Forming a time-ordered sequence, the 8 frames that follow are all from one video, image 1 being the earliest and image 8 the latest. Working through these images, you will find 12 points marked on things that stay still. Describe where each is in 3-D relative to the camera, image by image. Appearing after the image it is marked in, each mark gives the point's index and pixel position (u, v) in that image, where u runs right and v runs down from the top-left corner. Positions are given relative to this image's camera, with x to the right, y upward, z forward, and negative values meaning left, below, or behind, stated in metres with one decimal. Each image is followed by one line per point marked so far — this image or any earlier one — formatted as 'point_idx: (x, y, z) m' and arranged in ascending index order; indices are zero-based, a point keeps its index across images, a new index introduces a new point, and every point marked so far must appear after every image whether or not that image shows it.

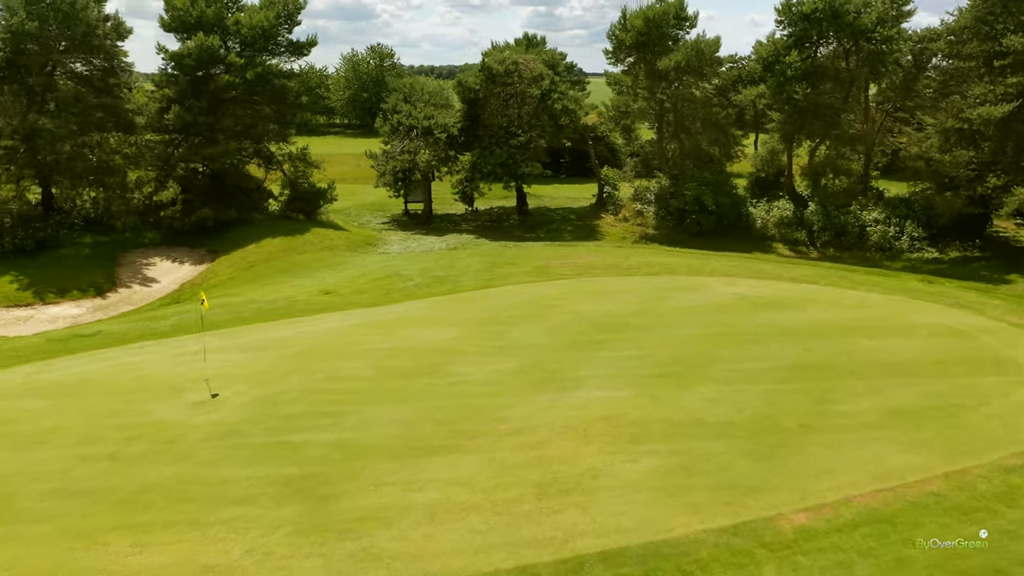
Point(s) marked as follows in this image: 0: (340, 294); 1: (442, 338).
0: (-4.2, -0.1, +19.6) m
1: (-1.3, -1.0, +15.7) m
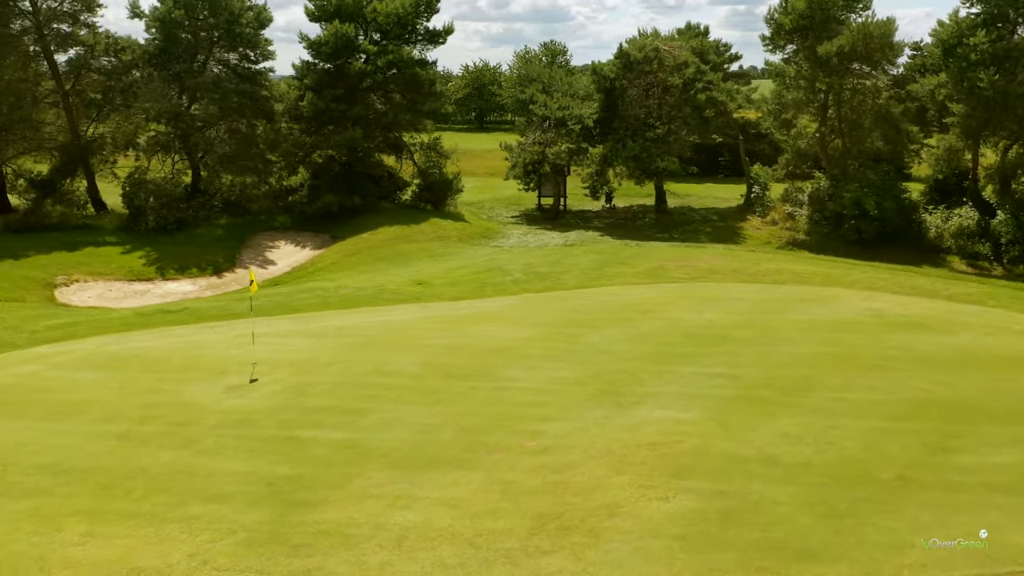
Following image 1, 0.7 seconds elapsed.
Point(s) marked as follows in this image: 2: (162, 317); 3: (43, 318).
0: (-1.9, +0.1, +18.8) m
1: (0.0, -0.9, +14.4) m
2: (-6.9, -0.6, +16.2) m
3: (-9.2, -0.6, +16.1) m
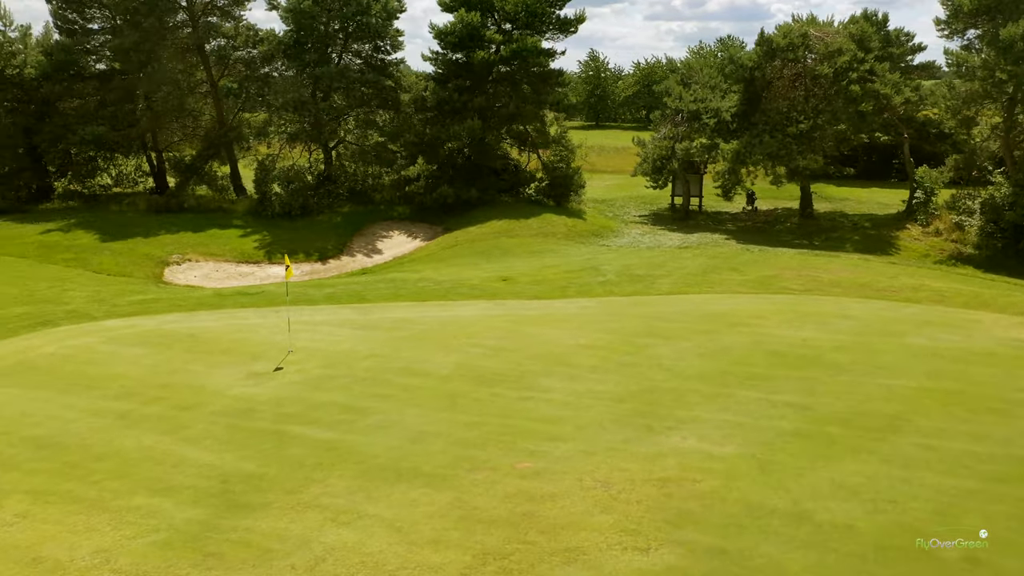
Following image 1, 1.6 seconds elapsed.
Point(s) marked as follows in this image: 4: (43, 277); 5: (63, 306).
0: (+0.1, +0.1, +17.8) m
1: (+0.9, -0.9, +13.1) m
2: (-5.4, -0.2, +16.4) m
3: (-7.7, -0.1, +16.7) m
4: (-10.3, +0.2, +18.0) m
5: (-8.5, -0.3, +15.4) m
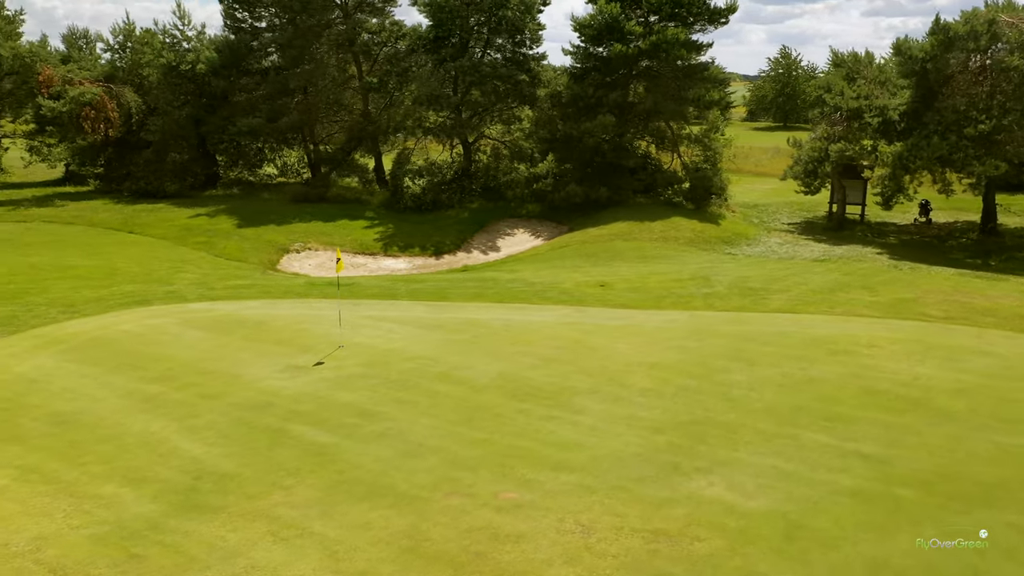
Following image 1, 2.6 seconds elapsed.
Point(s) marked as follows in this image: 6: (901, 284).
0: (+2.0, 0.0, +16.6) m
1: (+1.7, -1.1, +11.8) m
2: (-3.7, 0.0, +16.4) m
3: (-5.8, +0.2, +17.3) m
4: (-8.1, +0.7, +19.1) m
5: (-6.8, 0.0, +16.2) m
6: (+8.0, +0.1, +16.7) m
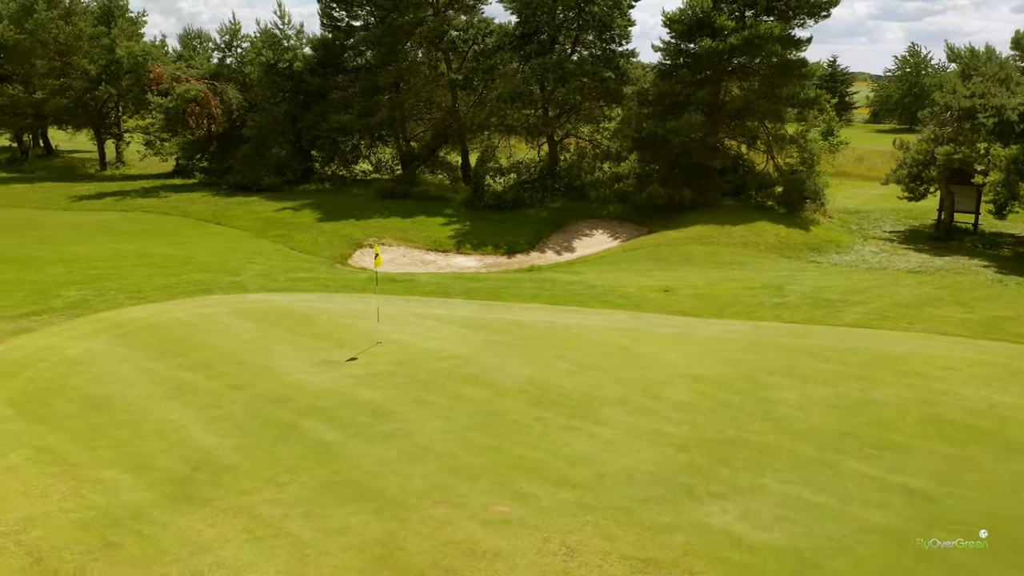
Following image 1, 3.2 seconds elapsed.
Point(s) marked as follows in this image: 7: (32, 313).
0: (+3.2, -0.1, +15.8) m
1: (+2.2, -1.1, +11.2) m
2: (-2.5, +0.1, +16.4) m
3: (-4.5, +0.4, +17.5) m
4: (-6.4, +0.9, +19.7) m
5: (-5.7, +0.2, +16.6) m
6: (+9.1, -0.2, +15.1) m
7: (-8.0, -0.4, +13.5) m
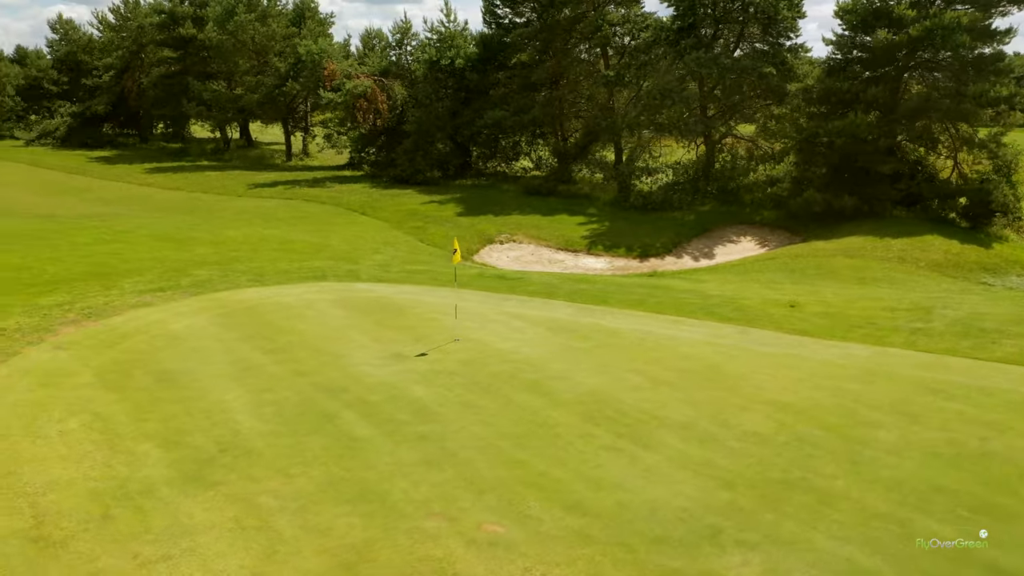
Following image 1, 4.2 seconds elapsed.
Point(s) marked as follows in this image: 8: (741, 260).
0: (+5.1, -0.4, +14.3) m
1: (+3.0, -1.3, +10.0) m
2: (-0.3, +0.1, +16.2) m
3: (-2.0, +0.5, +17.7) m
4: (-3.4, +1.2, +20.2) m
5: (-3.3, +0.5, +17.1) m
6: (+10.7, -0.9, +12.3) m
7: (-6.3, 0.0, +14.6) m
8: (+5.4, +0.7, +18.9) m
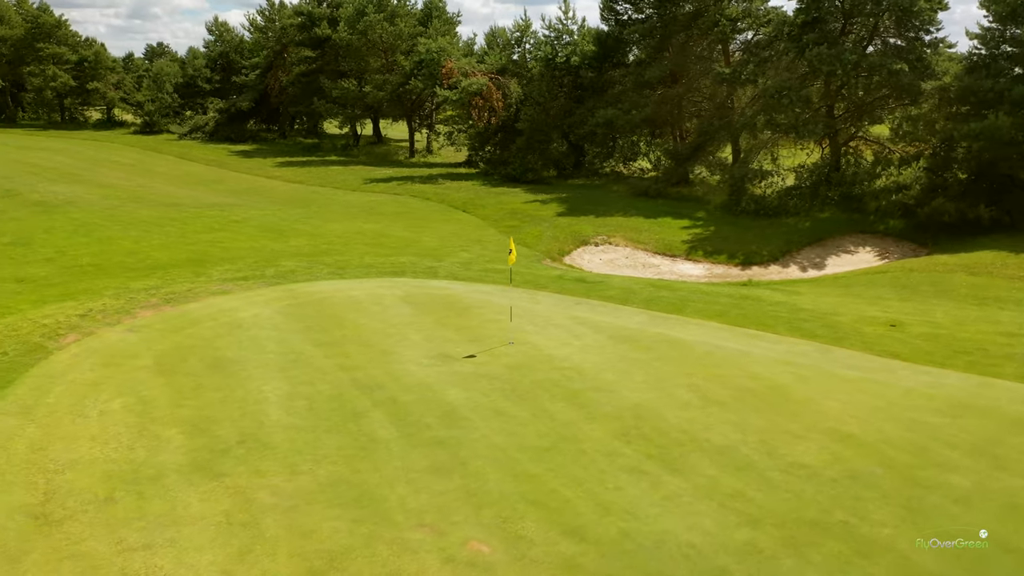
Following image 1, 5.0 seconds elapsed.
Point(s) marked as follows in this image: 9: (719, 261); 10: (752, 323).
0: (+6.2, -0.7, +12.9) m
1: (+3.4, -1.5, +9.0) m
2: (+1.2, +0.1, +15.7) m
3: (-0.2, +0.5, +17.4) m
4: (-1.1, +1.3, +20.2) m
5: (-1.6, +0.5, +17.0) m
6: (+11.3, -1.4, +10.0) m
7: (-5.0, +0.2, +15.1) m
8: (+7.3, +0.3, +17.4) m
9: (+5.1, +0.7, +19.9) m
10: (+3.8, -0.6, +13.2) m
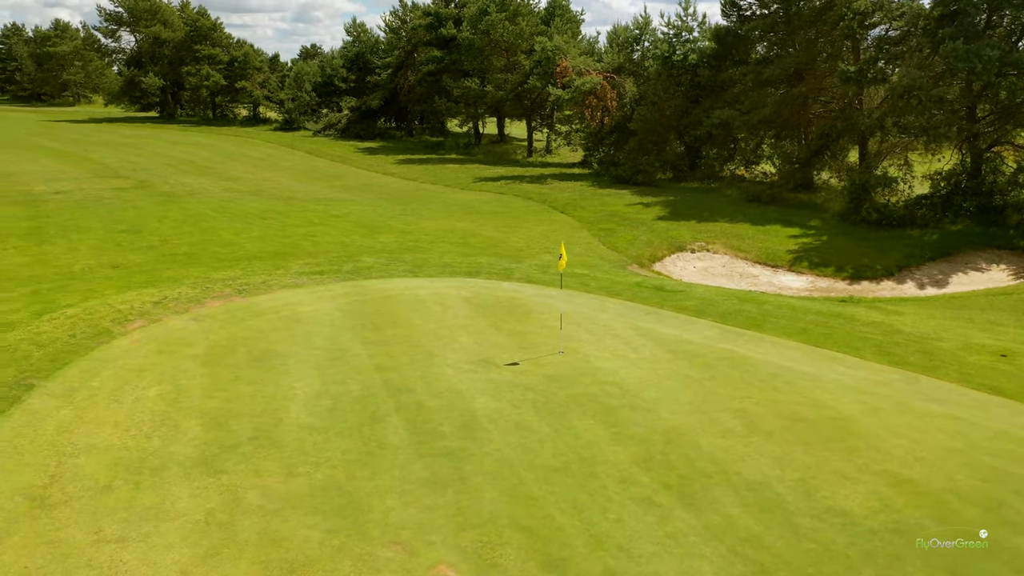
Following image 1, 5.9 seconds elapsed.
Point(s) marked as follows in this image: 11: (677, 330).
0: (+7.0, -1.0, +11.4) m
1: (+3.5, -1.7, +8.0) m
2: (+2.6, -0.1, +14.9) m
3: (+1.5, +0.4, +16.8) m
4: (+1.1, +1.2, +19.7) m
5: (+0.1, +0.5, +16.7) m
6: (+11.6, -1.9, +7.7) m
7: (-3.6, +0.3, +15.4) m
8: (+8.8, -0.1, +15.6) m
9: (+7.1, +0.3, +18.5) m
10: (+4.7, -0.8, +12.0) m
11: (+2.5, -0.6, +12.4) m
